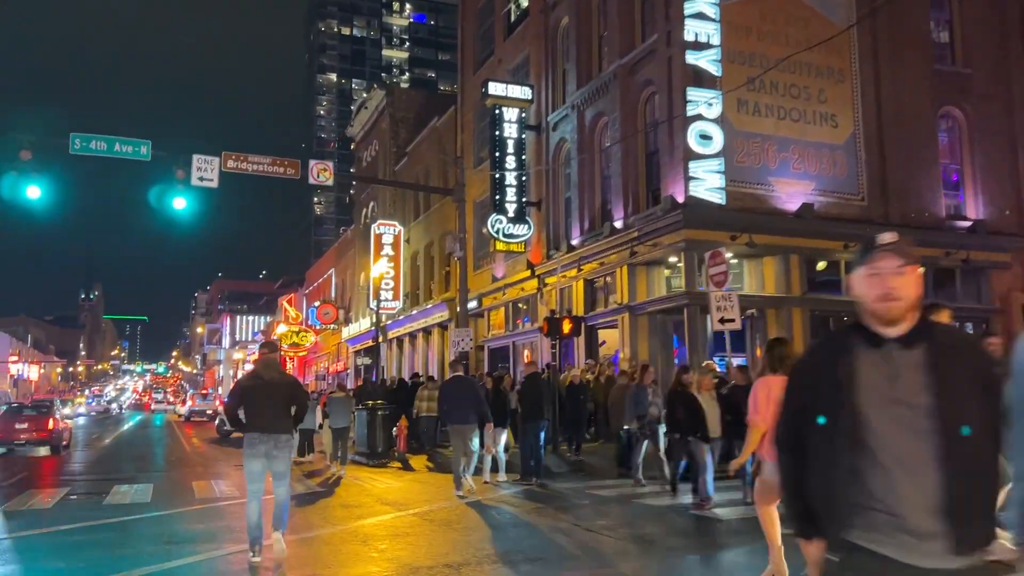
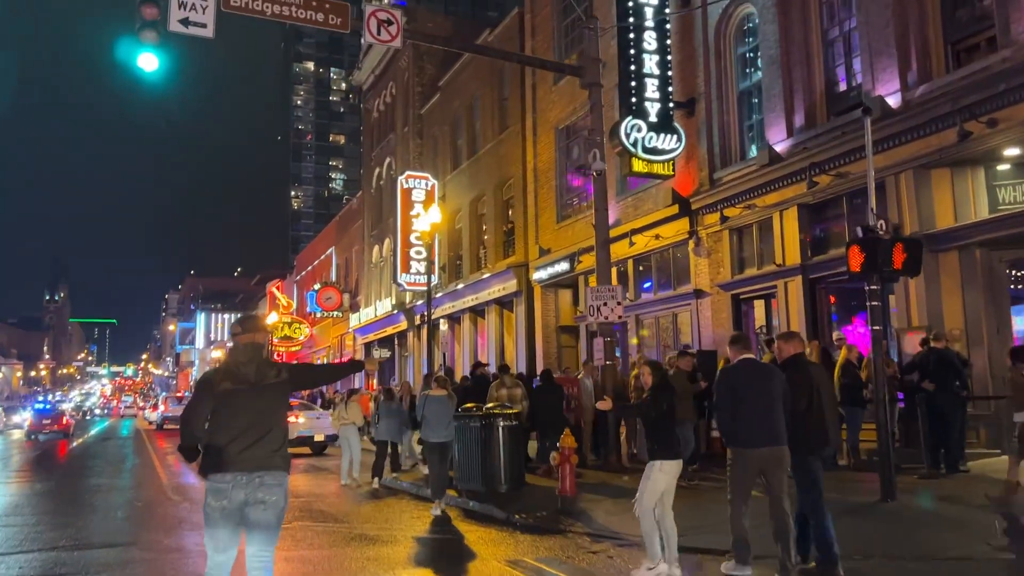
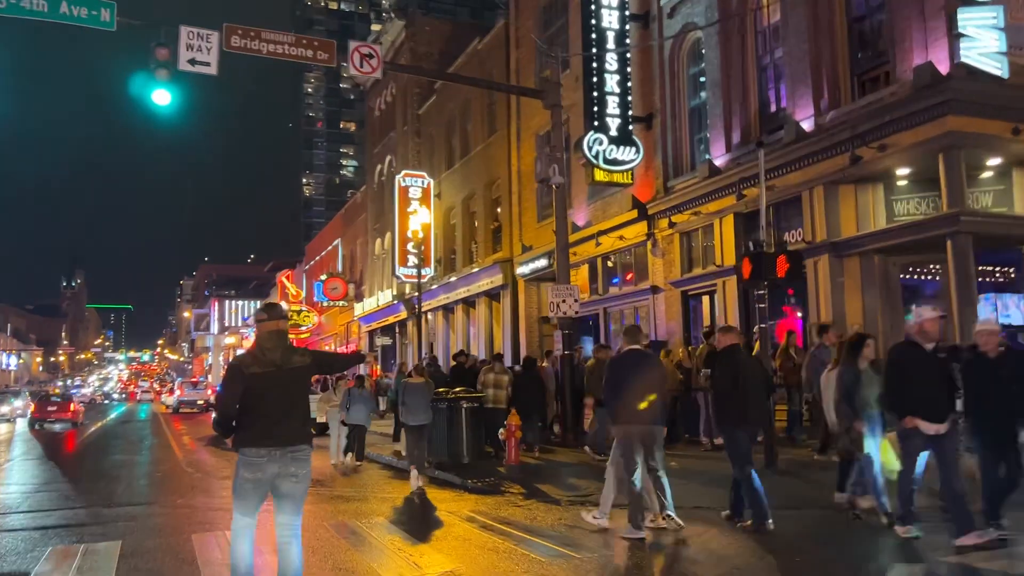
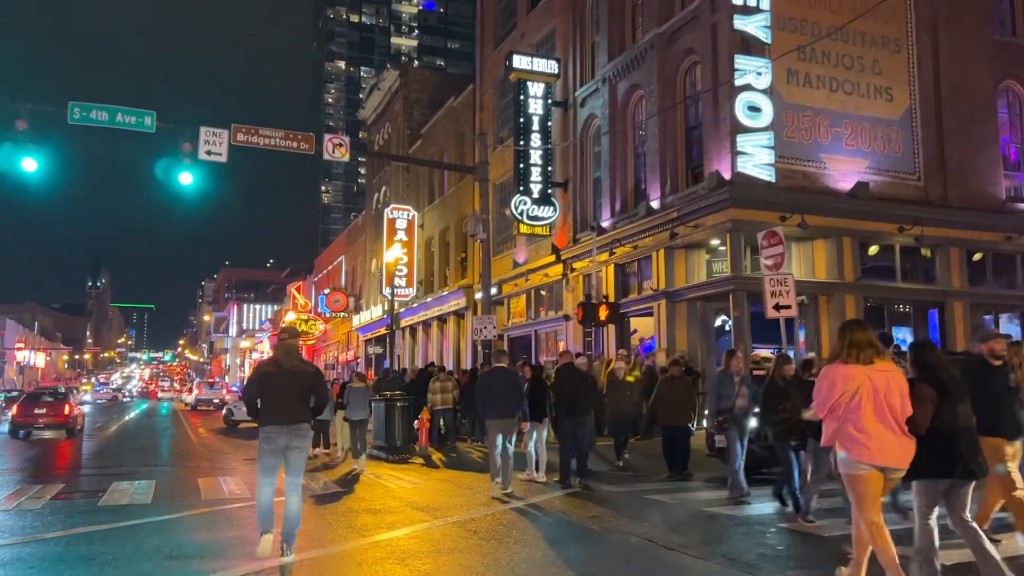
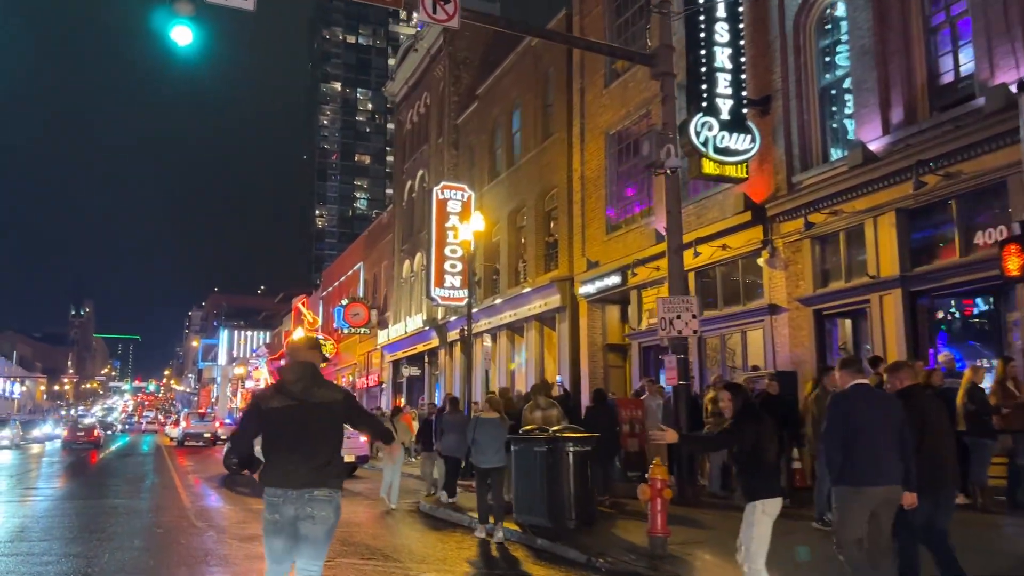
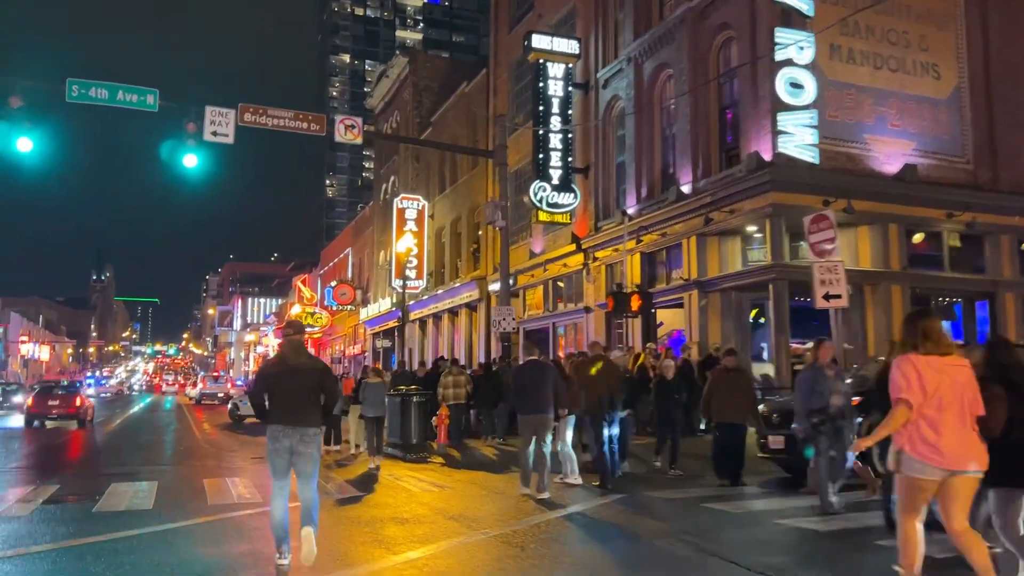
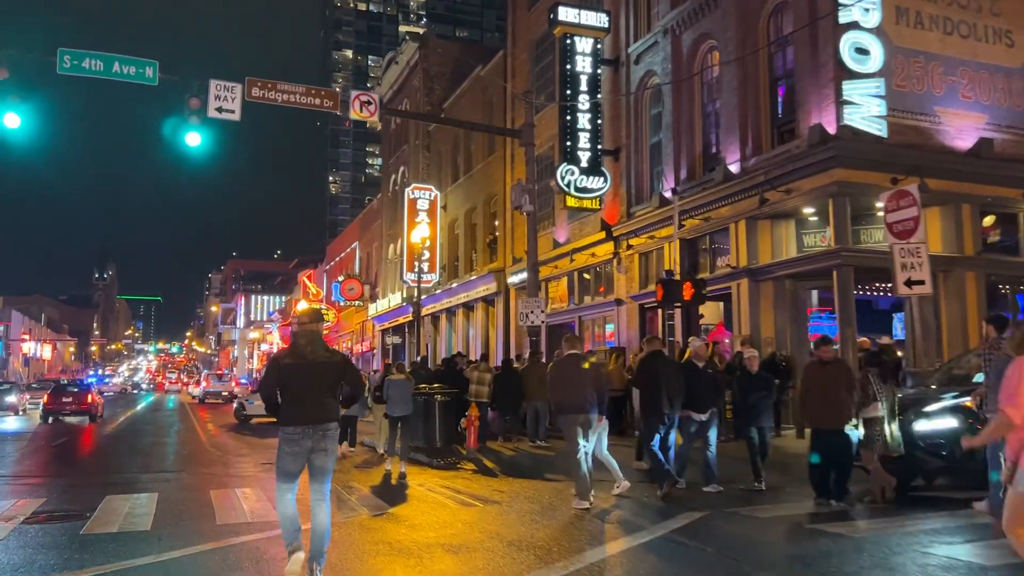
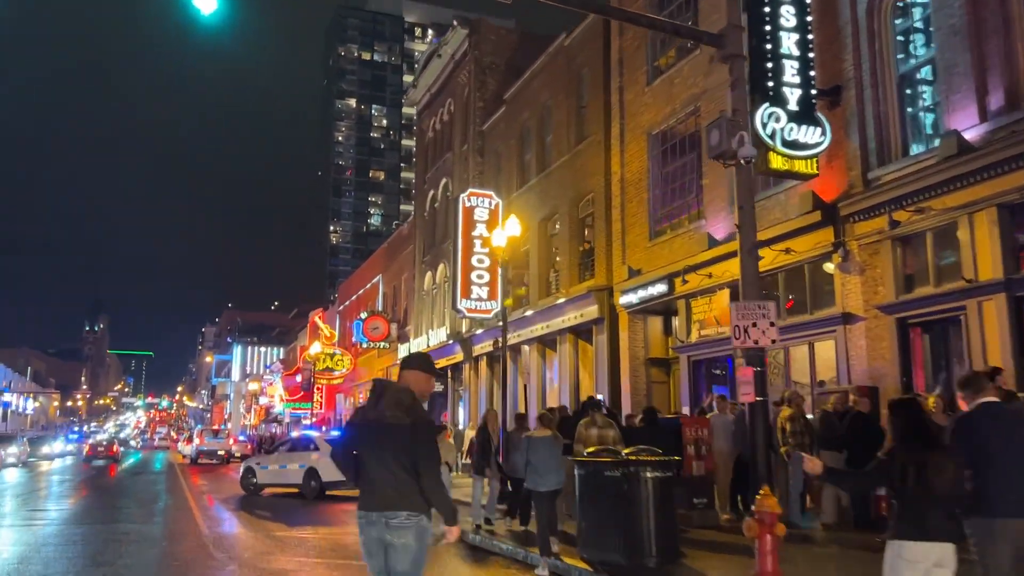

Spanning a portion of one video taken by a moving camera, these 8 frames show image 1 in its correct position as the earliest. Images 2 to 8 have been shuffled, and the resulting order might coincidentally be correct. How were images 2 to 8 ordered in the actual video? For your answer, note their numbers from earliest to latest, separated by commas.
4, 6, 7, 3, 2, 5, 8
